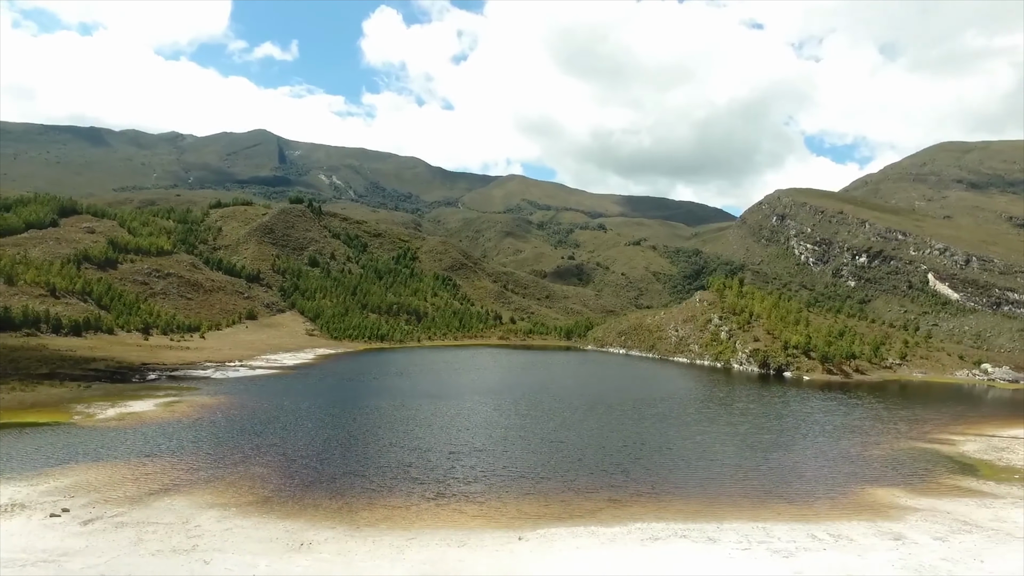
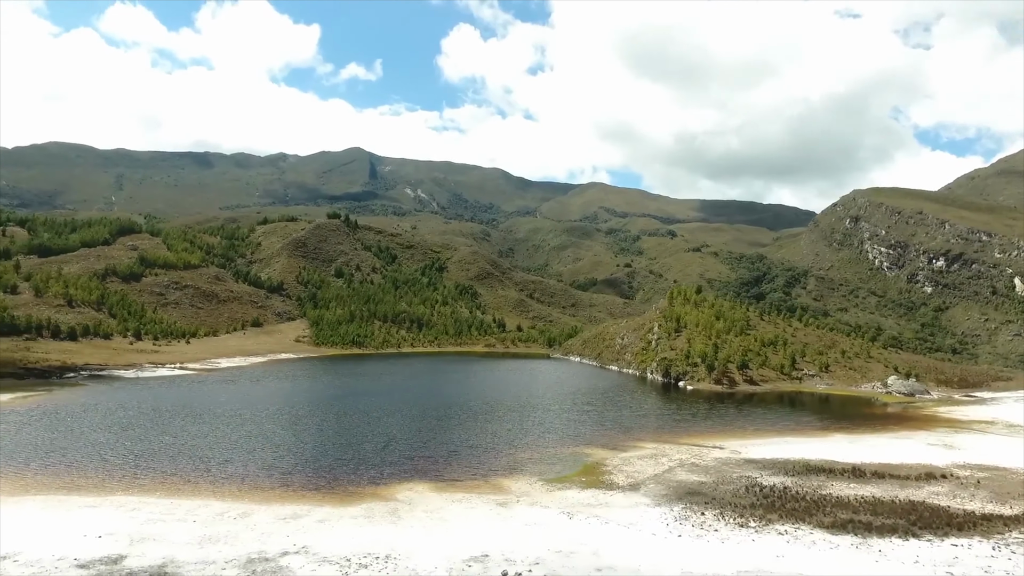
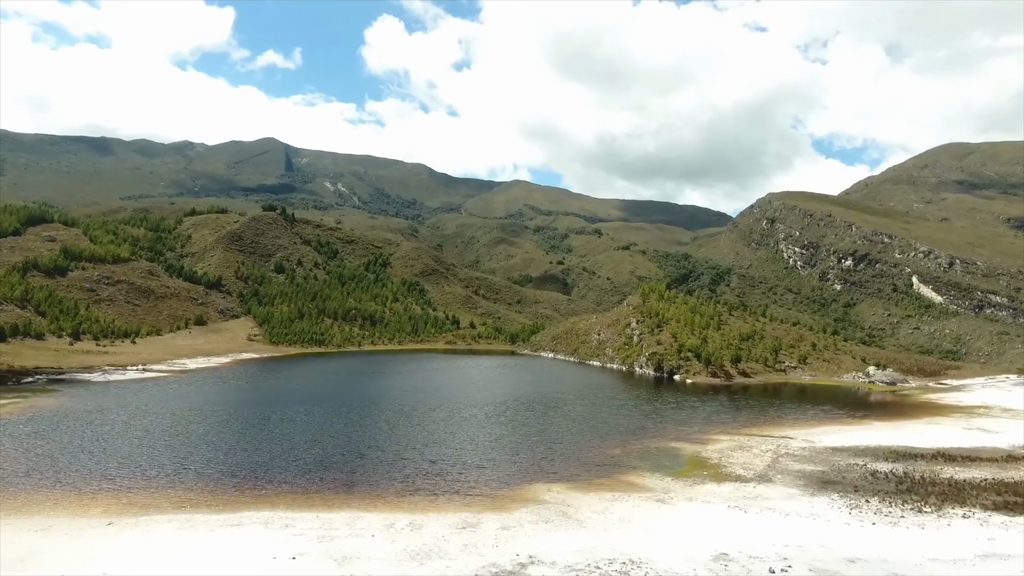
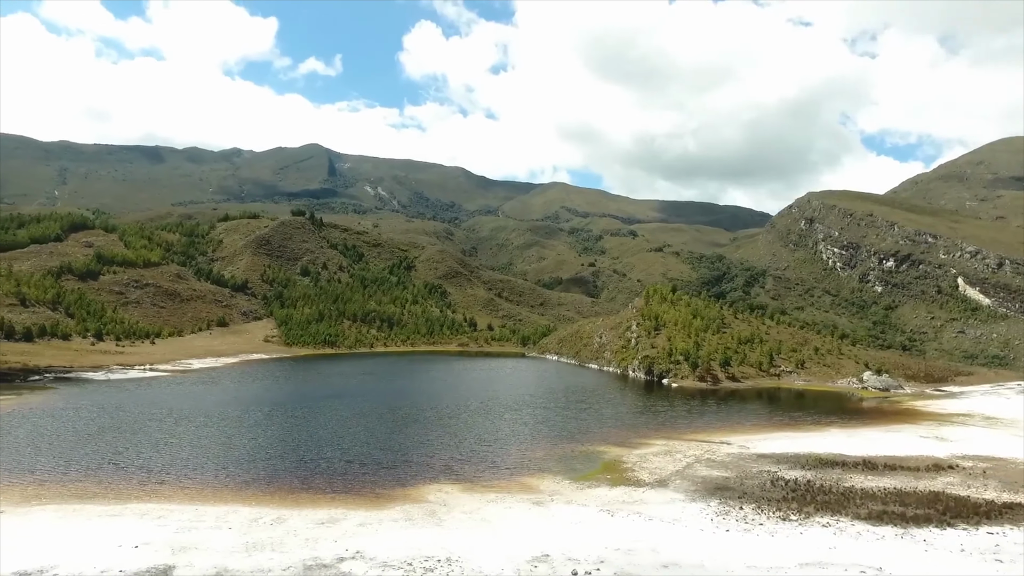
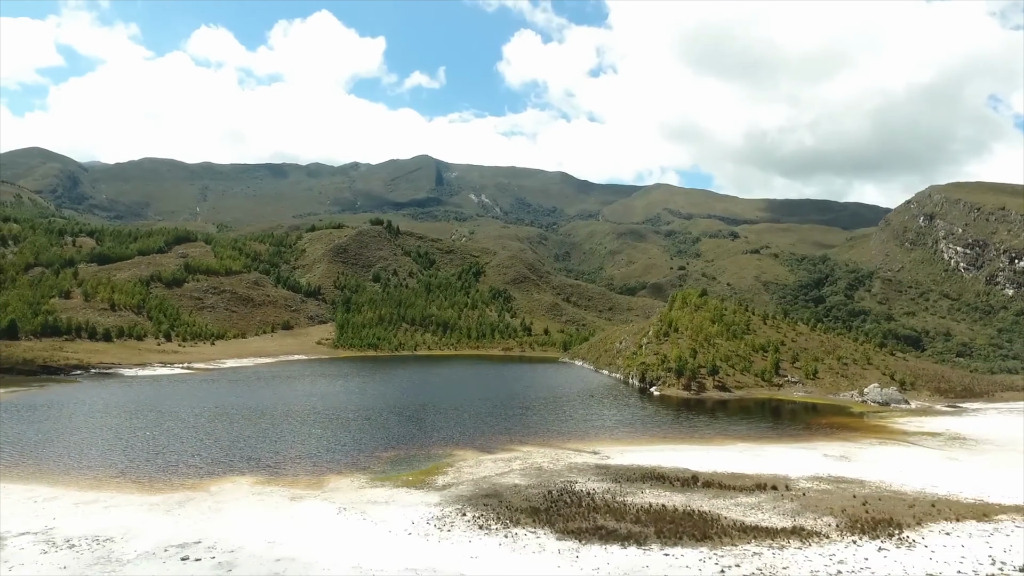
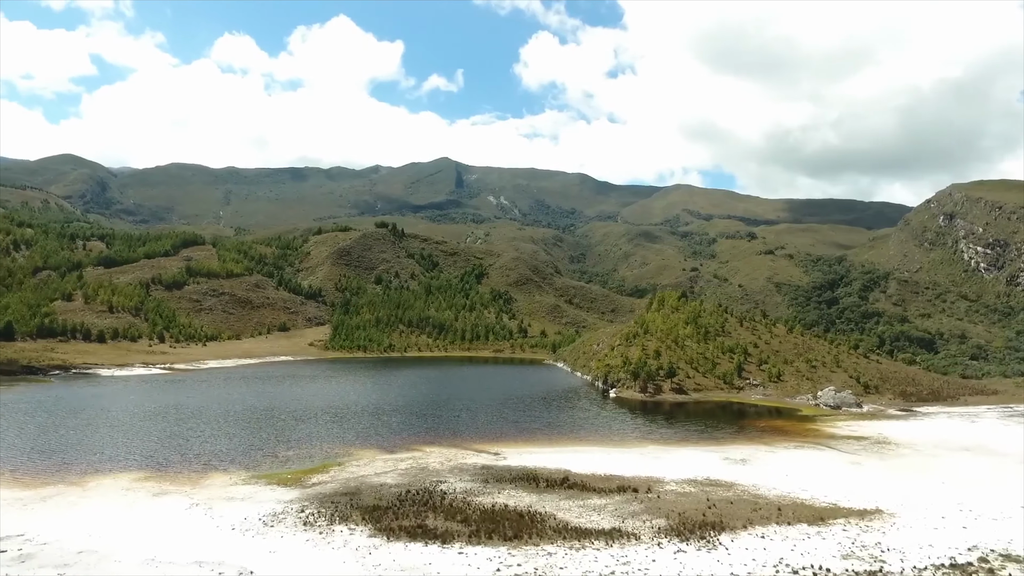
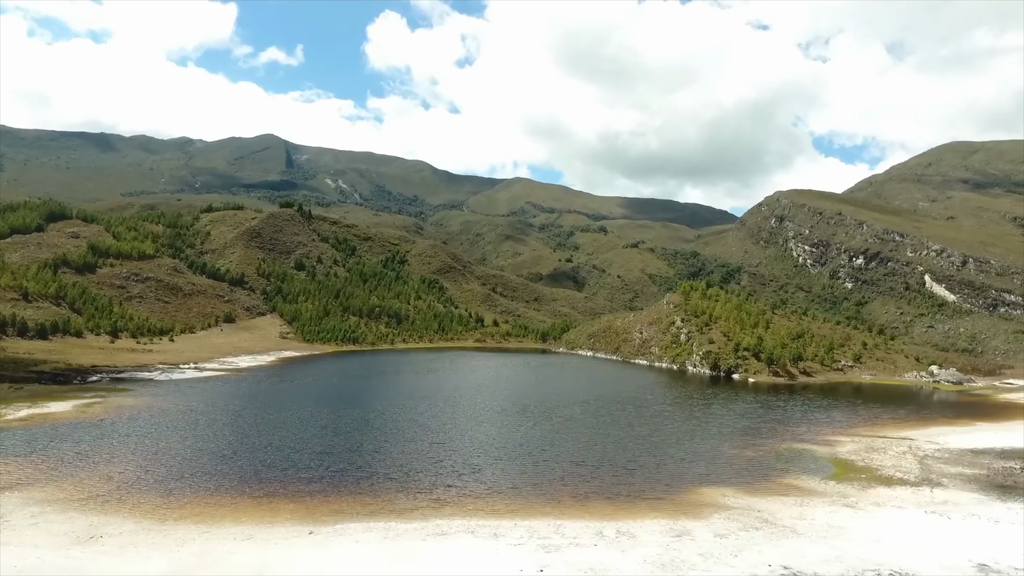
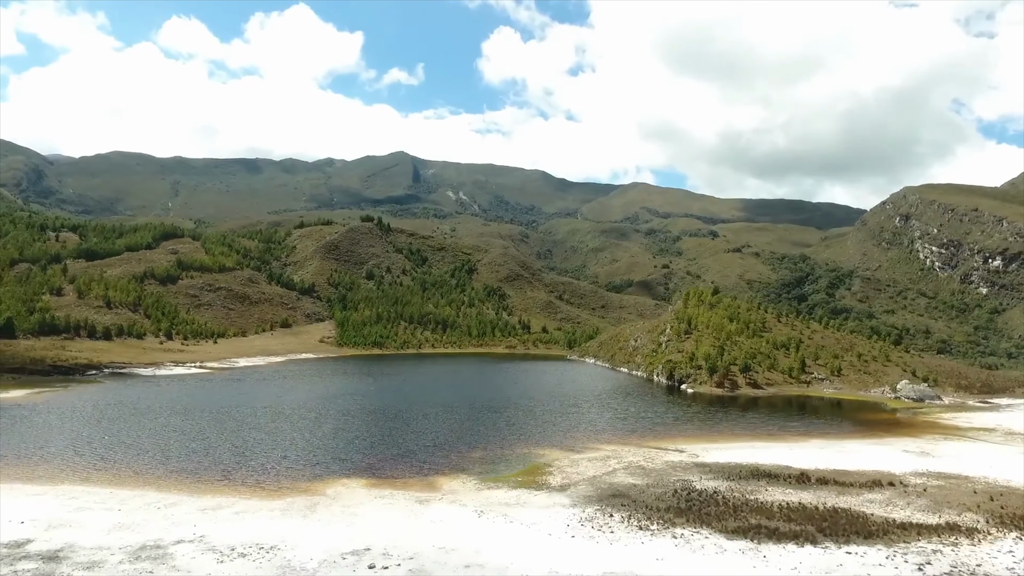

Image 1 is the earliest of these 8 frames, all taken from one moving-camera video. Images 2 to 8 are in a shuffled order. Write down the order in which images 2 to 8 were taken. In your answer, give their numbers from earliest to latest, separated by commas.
7, 3, 4, 2, 8, 5, 6
